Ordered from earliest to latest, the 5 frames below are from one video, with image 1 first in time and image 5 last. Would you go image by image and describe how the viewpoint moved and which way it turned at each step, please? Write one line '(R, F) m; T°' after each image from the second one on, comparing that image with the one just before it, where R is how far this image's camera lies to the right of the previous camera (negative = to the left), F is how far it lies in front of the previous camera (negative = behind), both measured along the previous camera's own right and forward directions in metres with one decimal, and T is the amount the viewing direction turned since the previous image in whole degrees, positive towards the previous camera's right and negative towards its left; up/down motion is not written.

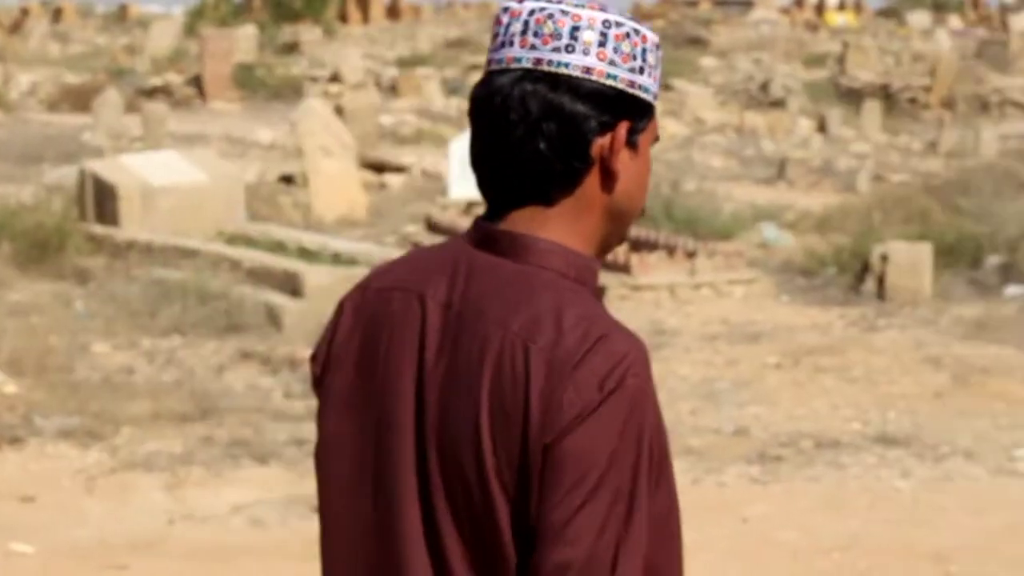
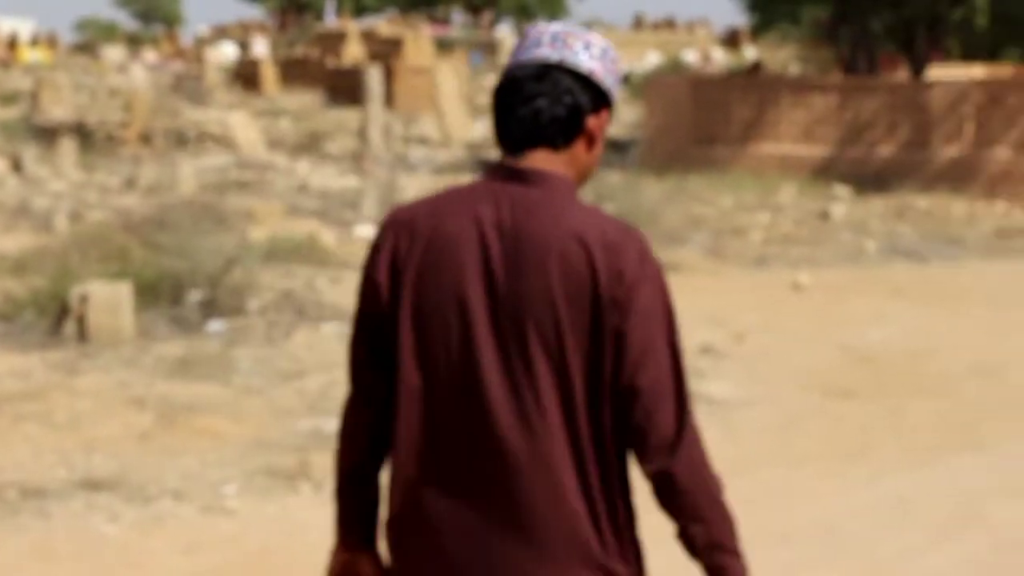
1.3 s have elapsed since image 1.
(-0.4, +0.3) m; +16°
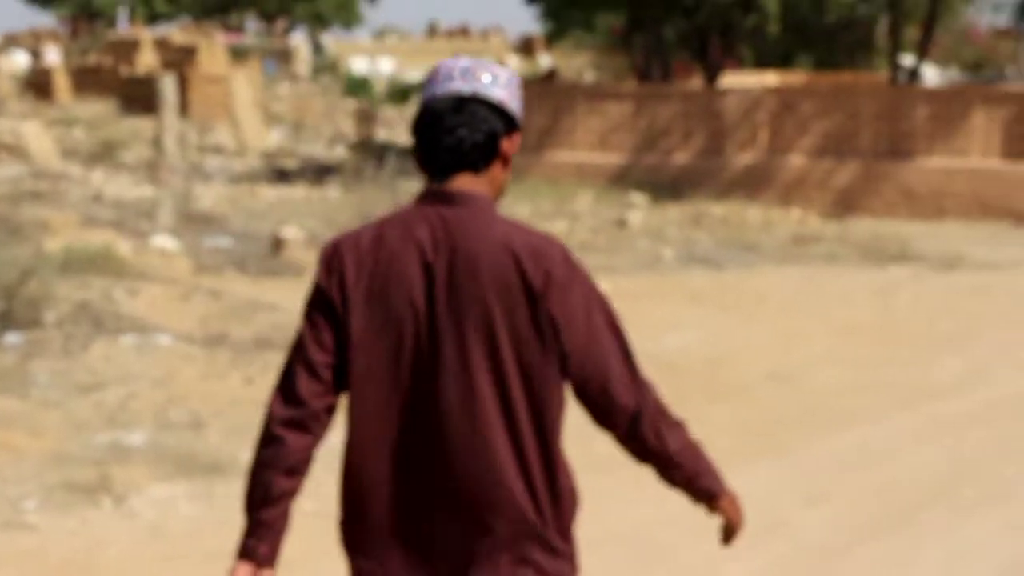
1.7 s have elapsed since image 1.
(-0.1, 0.0) m; +4°
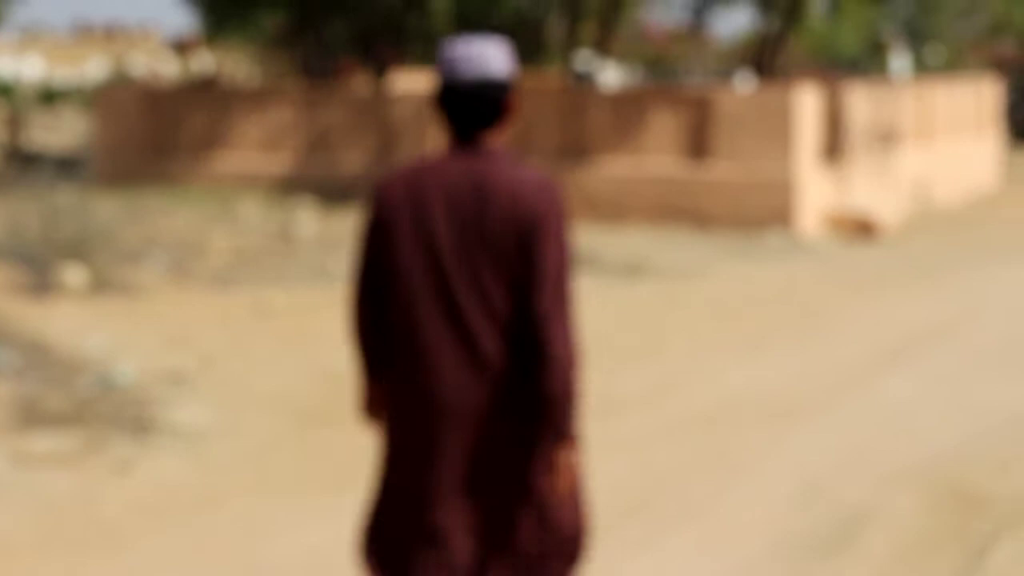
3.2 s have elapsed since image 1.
(-0.2, +0.7) m; +7°
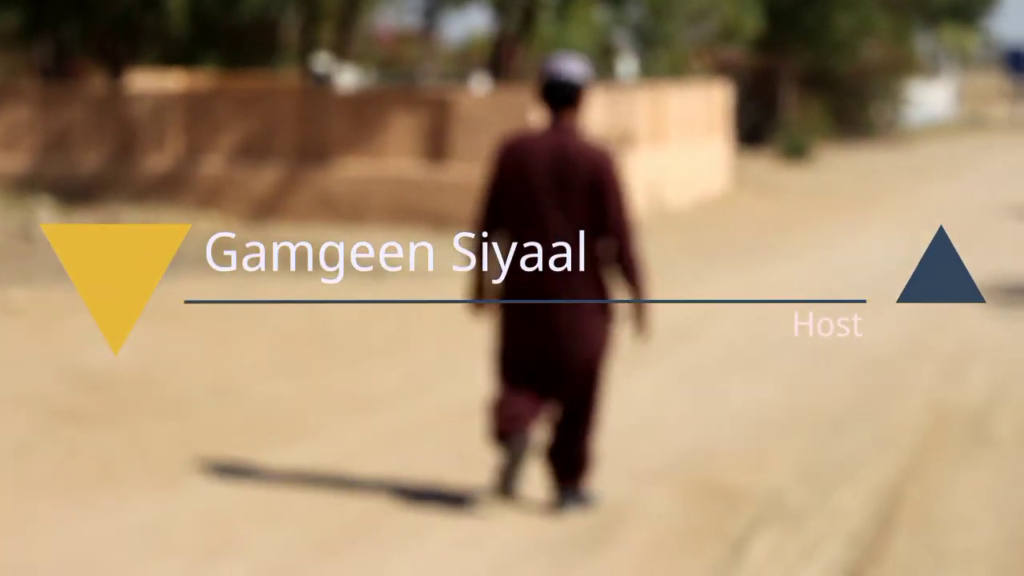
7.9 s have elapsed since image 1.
(-0.8, 0.0) m; +9°
